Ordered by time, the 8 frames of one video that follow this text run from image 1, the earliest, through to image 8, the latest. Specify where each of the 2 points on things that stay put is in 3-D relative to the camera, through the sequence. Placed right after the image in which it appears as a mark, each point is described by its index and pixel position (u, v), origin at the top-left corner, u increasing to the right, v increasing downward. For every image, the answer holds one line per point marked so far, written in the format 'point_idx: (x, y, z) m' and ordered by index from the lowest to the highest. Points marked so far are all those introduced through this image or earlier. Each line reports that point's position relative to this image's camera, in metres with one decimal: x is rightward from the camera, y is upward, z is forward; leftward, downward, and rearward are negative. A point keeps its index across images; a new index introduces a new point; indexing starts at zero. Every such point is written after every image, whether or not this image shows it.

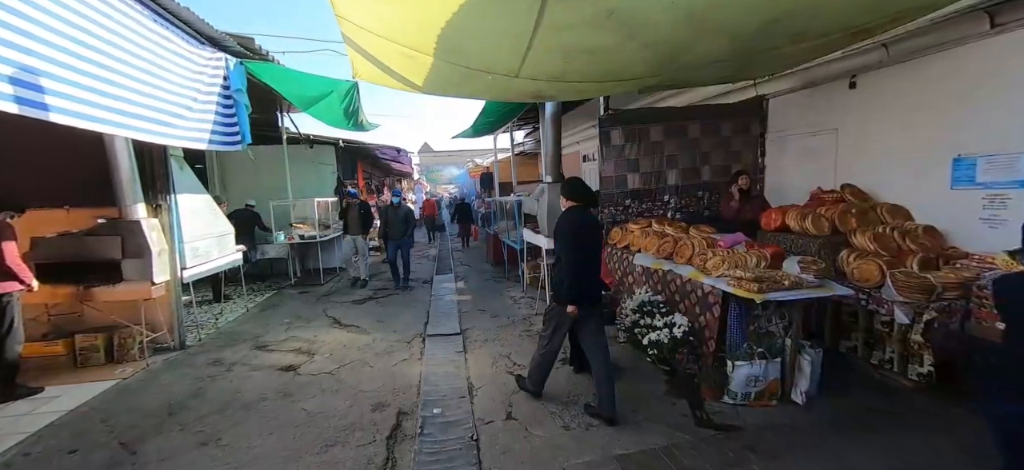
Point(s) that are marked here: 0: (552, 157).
0: (+0.5, +0.9, +4.8) m
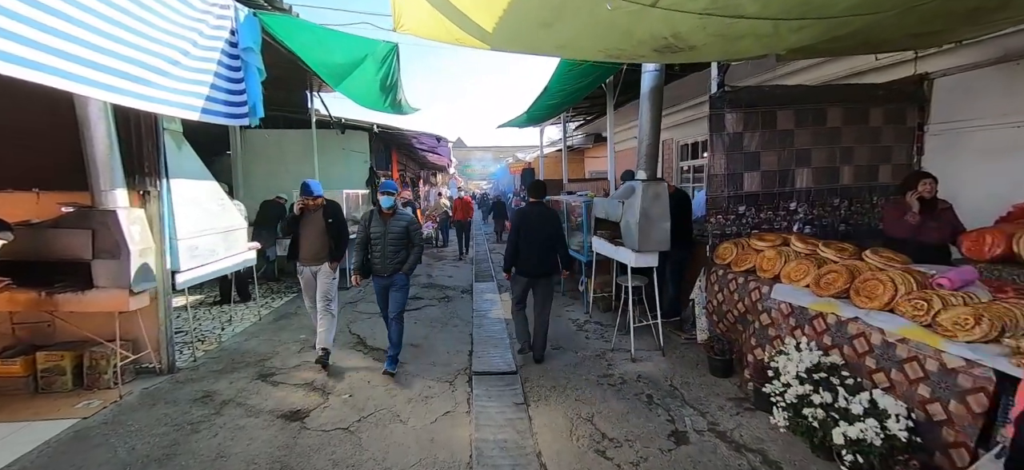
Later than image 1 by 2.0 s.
0: (+1.2, +0.8, +3.6) m
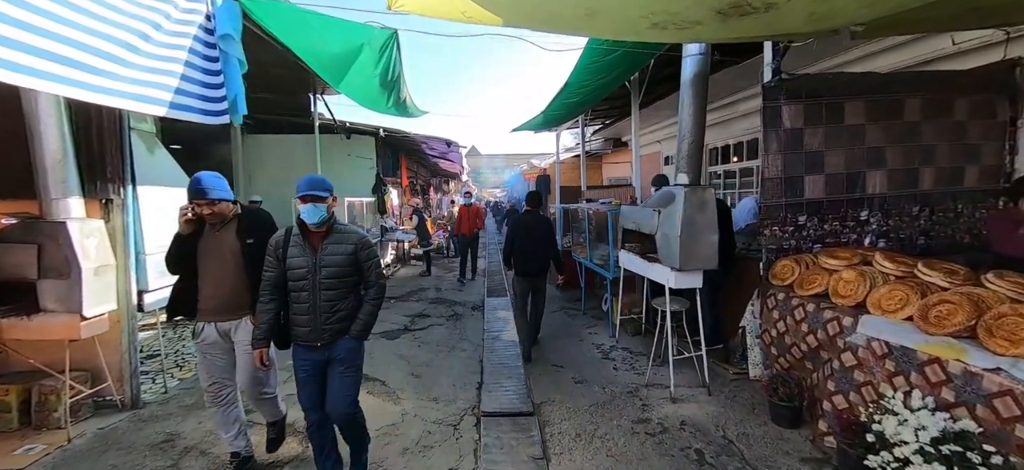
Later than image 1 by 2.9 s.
0: (+1.3, +0.6, +3.0) m
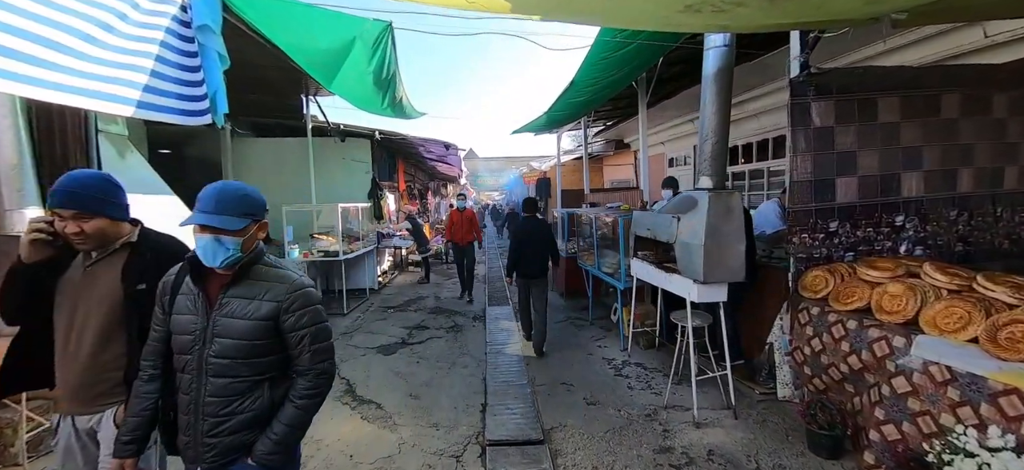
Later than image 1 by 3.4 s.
0: (+1.3, +0.6, +2.8) m
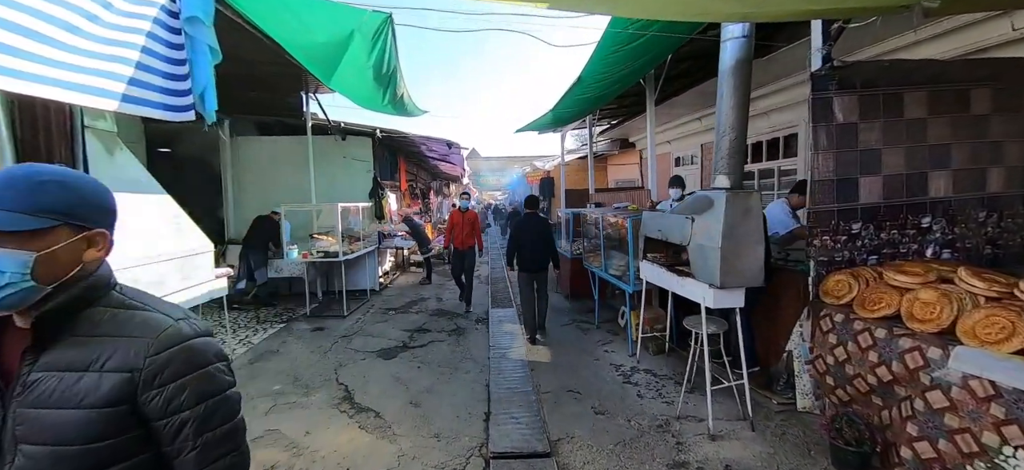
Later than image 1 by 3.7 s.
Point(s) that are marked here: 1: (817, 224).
0: (+1.3, +0.6, +2.6) m
1: (+2.0, +0.1, +2.8) m
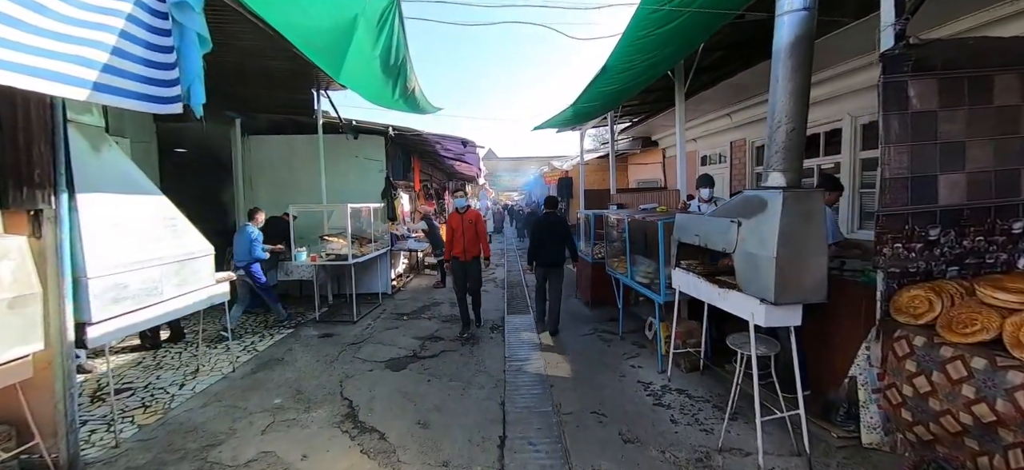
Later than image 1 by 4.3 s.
0: (+1.4, +0.5, +2.2) m
1: (+2.1, 0.0, +2.4) m
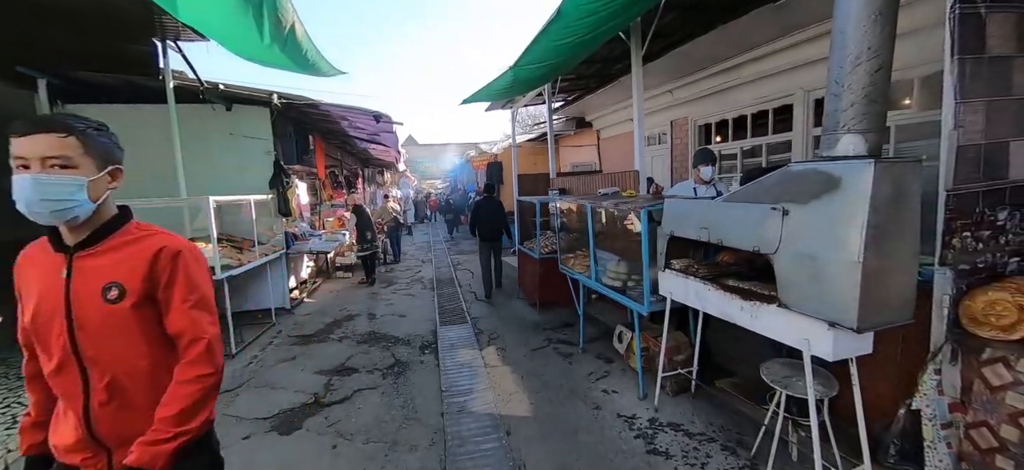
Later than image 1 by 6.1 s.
0: (+1.2, +0.6, +1.5) m
1: (+1.9, +0.1, +1.8) m
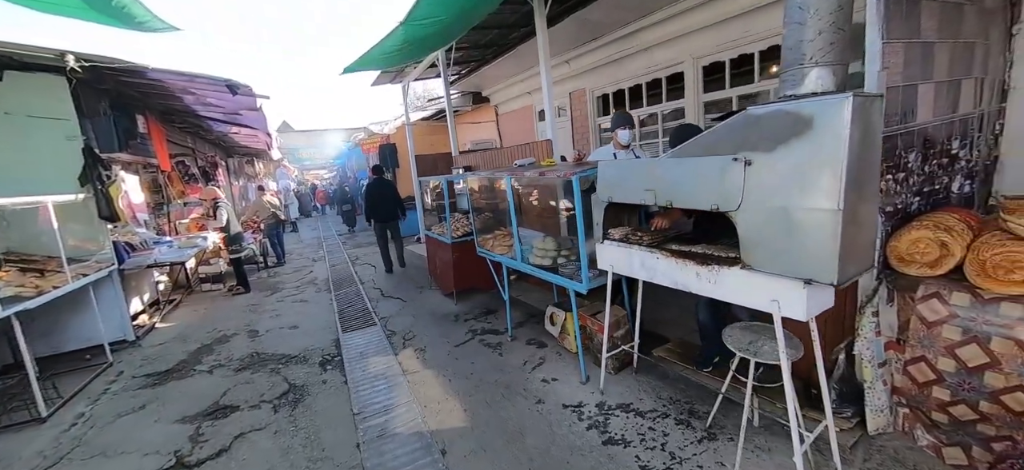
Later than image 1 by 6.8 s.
0: (+1.0, +0.7, +1.3) m
1: (+1.6, +0.3, +1.8) m
